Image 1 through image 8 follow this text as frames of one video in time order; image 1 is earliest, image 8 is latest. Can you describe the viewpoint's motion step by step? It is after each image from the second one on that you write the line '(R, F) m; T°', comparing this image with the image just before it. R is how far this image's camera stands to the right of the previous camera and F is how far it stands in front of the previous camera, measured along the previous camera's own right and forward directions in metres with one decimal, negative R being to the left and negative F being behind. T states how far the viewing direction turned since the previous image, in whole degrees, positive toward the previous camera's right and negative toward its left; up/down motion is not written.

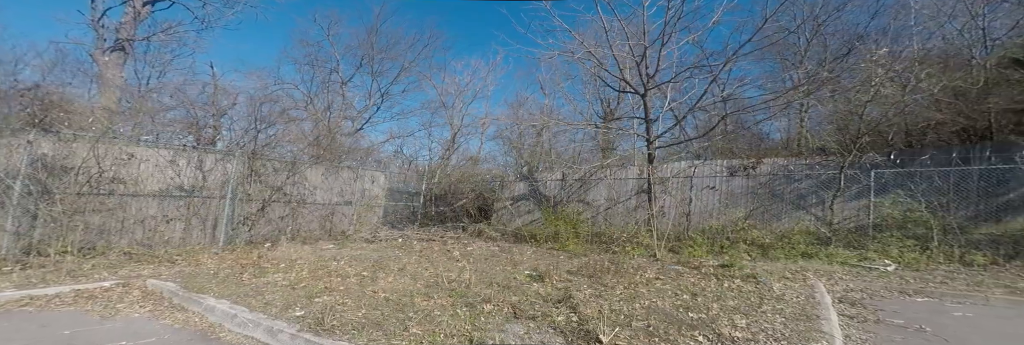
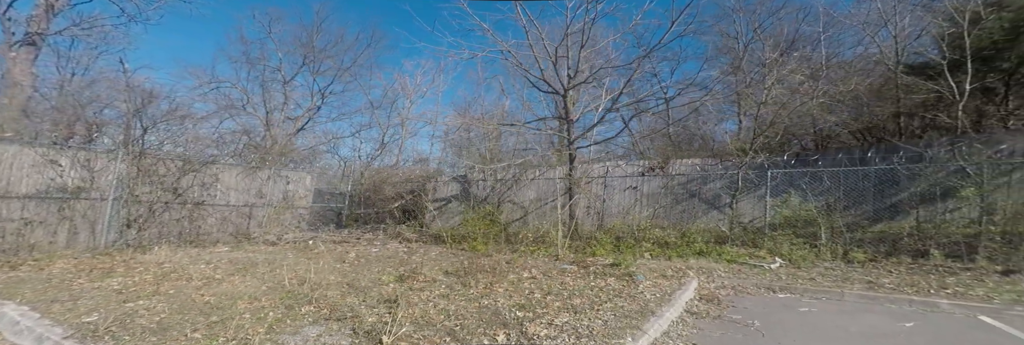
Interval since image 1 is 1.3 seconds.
(+1.3, 0.0) m; +3°
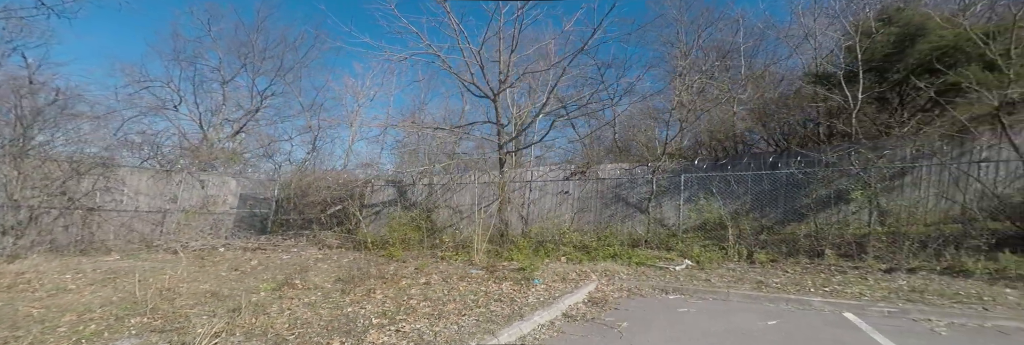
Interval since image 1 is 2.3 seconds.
(+0.9, 0.0) m; +4°
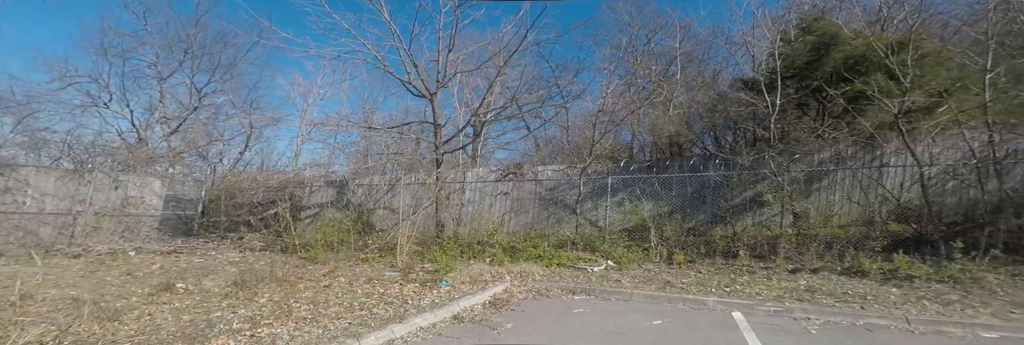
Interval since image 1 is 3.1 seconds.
(+0.8, 0.0) m; +3°
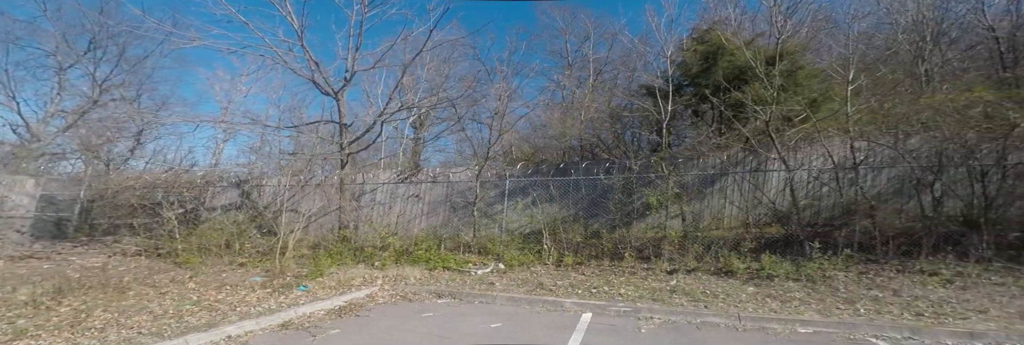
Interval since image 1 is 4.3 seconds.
(+1.2, 0.0) m; +5°
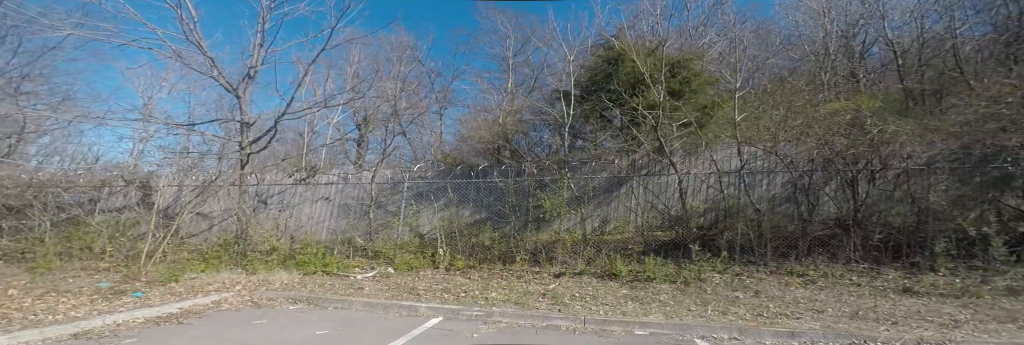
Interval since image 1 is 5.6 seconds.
(+1.3, +0.1) m; +4°
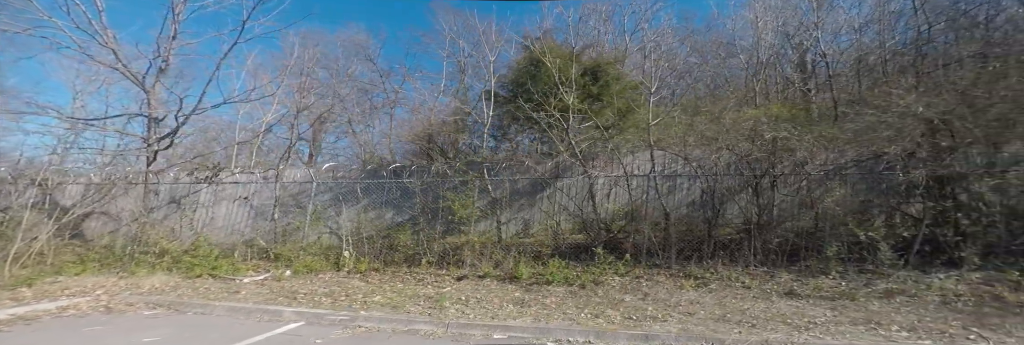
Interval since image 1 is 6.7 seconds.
(+1.1, +0.1) m; +3°
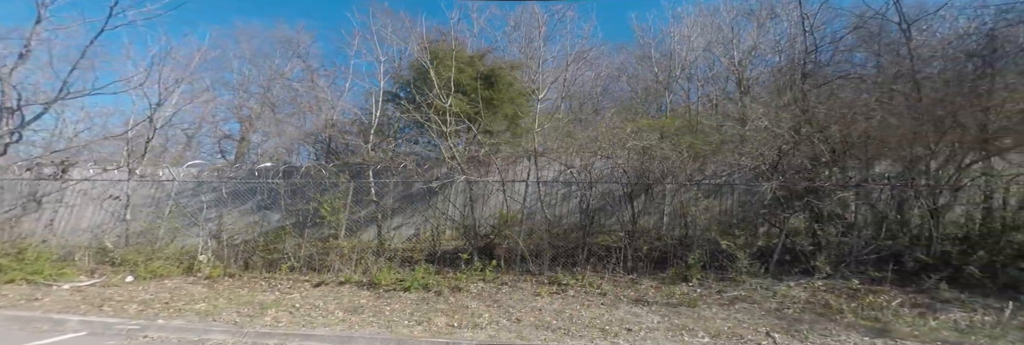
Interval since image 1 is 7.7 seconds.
(+1.4, +0.1) m; +5°
